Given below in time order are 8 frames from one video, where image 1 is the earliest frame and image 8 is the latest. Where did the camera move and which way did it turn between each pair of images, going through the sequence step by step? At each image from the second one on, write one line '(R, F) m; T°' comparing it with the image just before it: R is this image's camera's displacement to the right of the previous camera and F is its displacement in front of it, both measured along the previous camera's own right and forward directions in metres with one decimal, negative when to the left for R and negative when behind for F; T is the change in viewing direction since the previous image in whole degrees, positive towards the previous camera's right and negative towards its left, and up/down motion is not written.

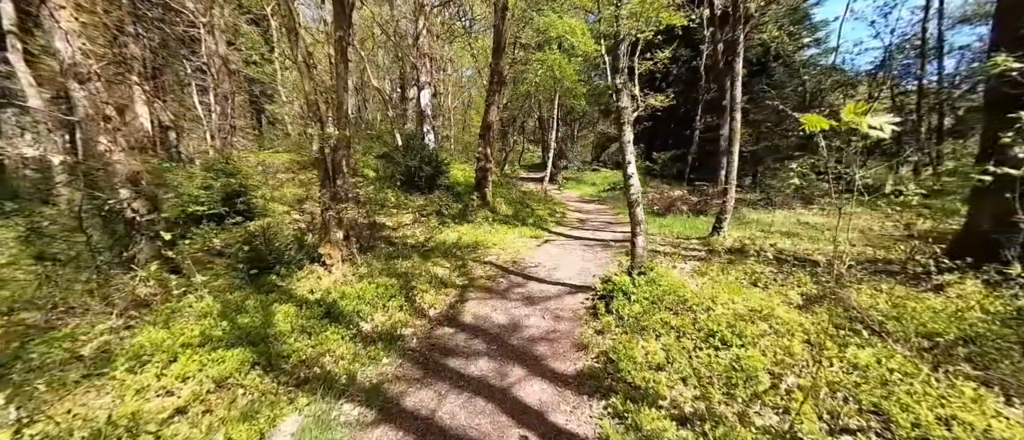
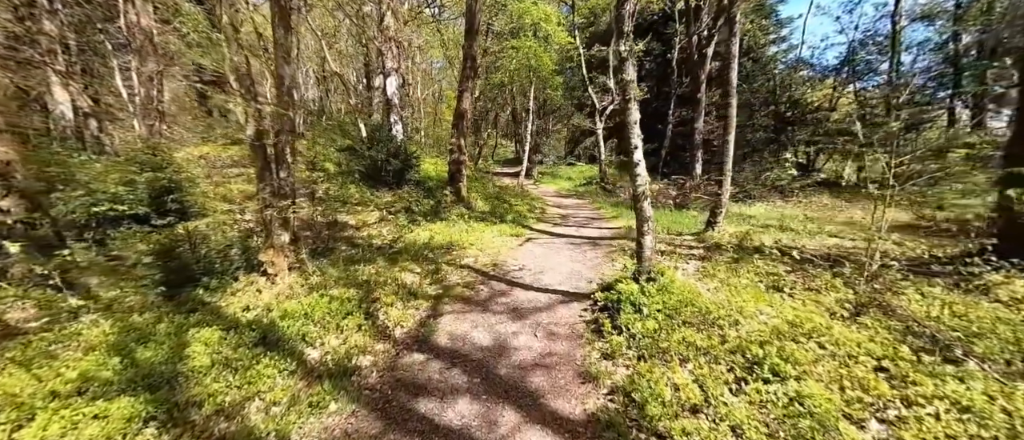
(-0.1, +1.0) m; +4°
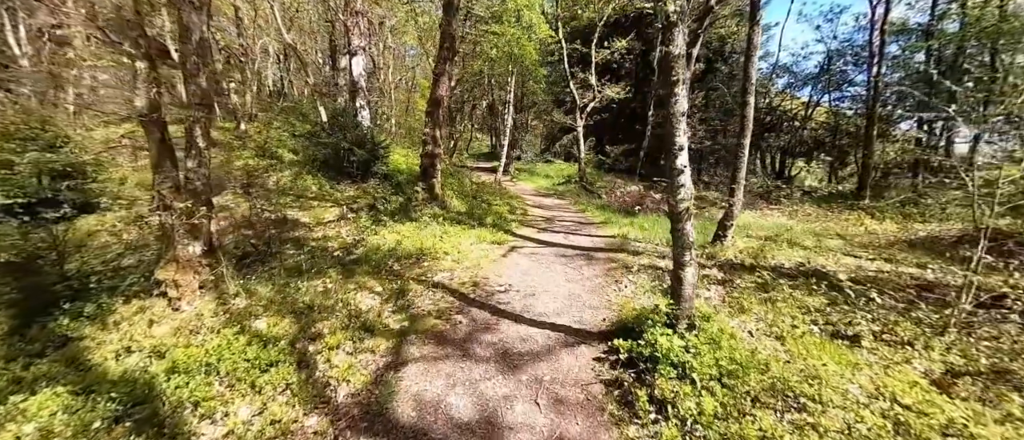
(-0.2, +1.3) m; +4°
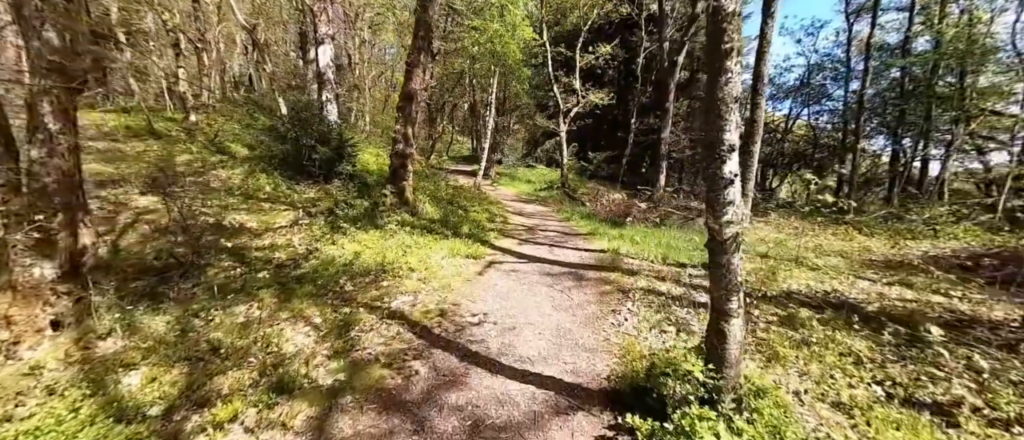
(0.0, +1.1) m; +3°
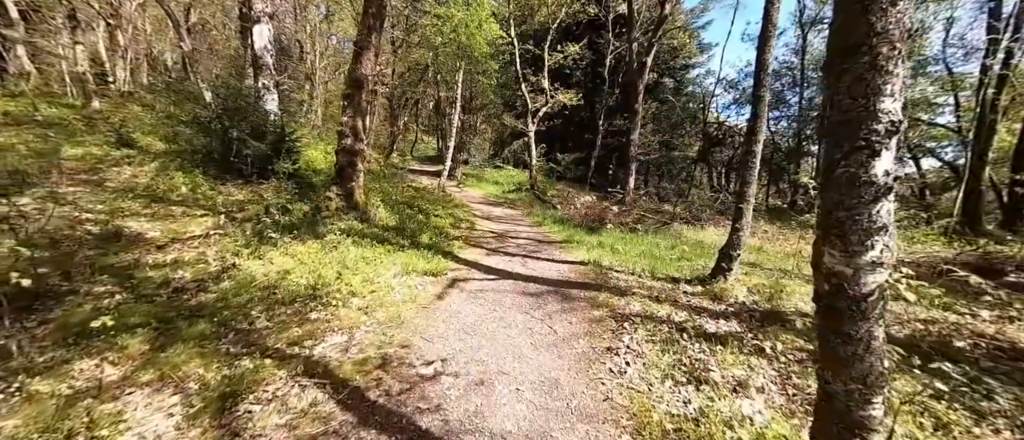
(0.0, +1.2) m; +5°
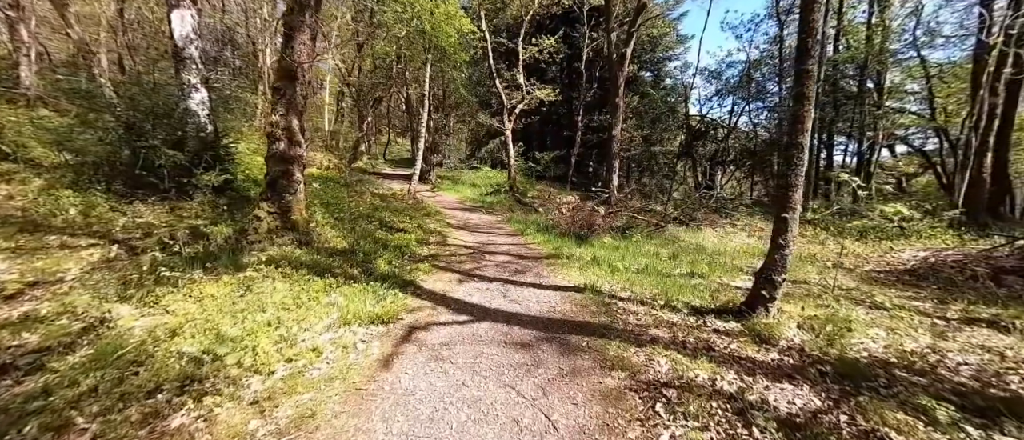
(+0.1, +1.6) m; +3°
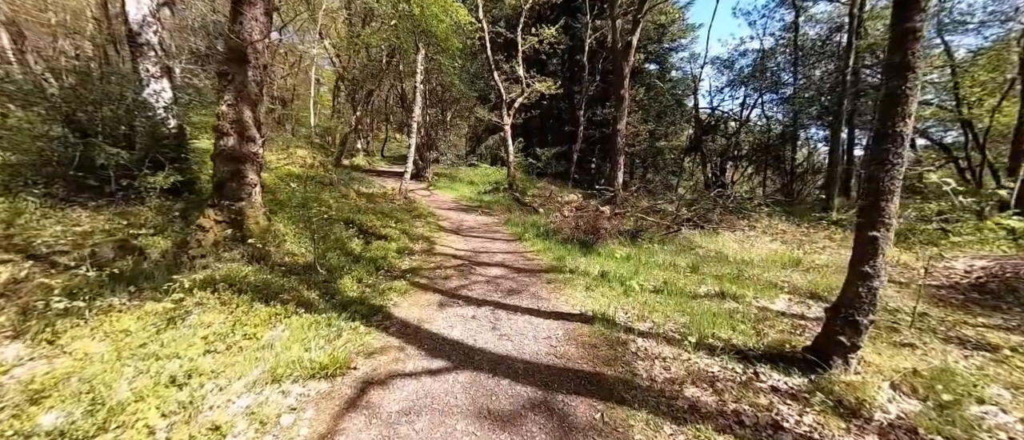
(+0.1, +1.2) m; 0°
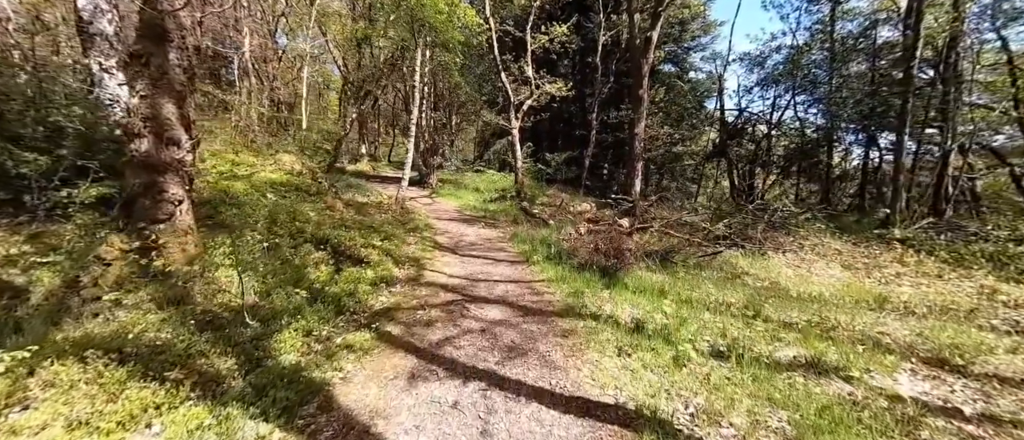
(+0.1, +1.7) m; -1°
